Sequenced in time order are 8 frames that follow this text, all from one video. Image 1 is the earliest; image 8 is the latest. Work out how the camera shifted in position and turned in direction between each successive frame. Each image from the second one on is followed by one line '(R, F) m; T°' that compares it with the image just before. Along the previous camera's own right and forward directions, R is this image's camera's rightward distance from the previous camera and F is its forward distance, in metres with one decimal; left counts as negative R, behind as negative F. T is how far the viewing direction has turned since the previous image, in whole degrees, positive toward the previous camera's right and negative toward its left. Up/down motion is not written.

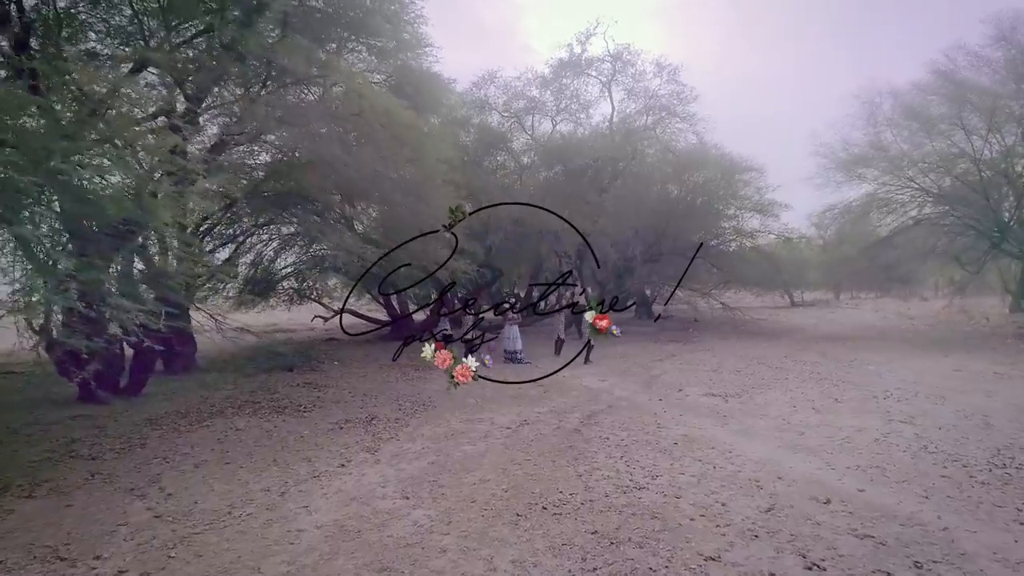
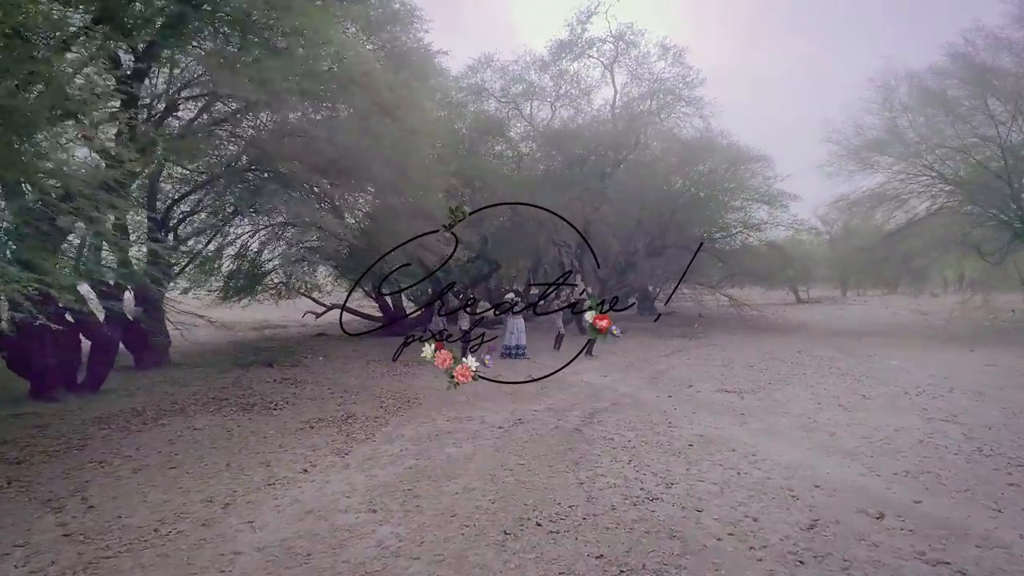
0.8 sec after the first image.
(+0.1, +0.8) m; 0°
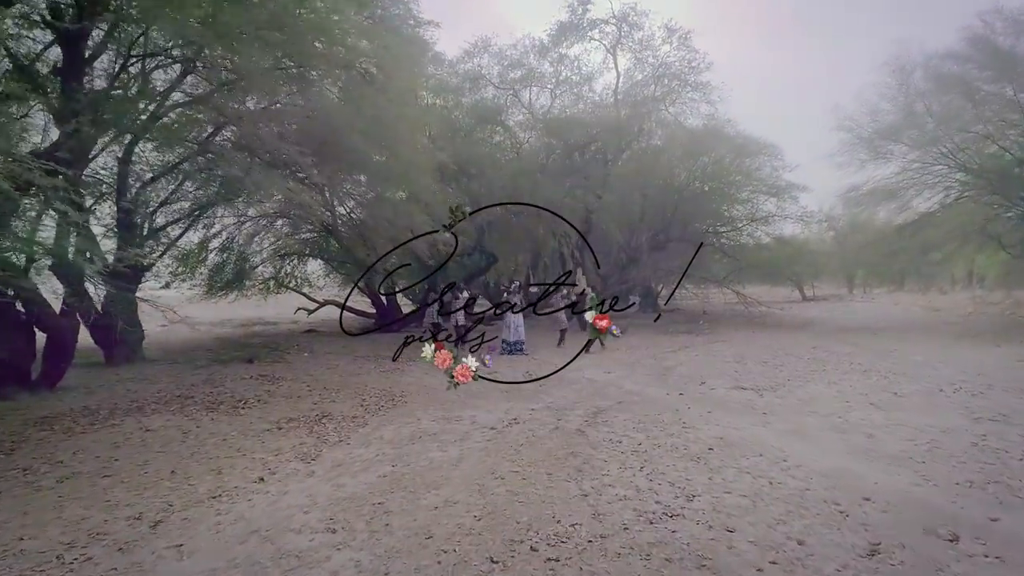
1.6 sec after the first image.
(+0.1, +0.8) m; 0°
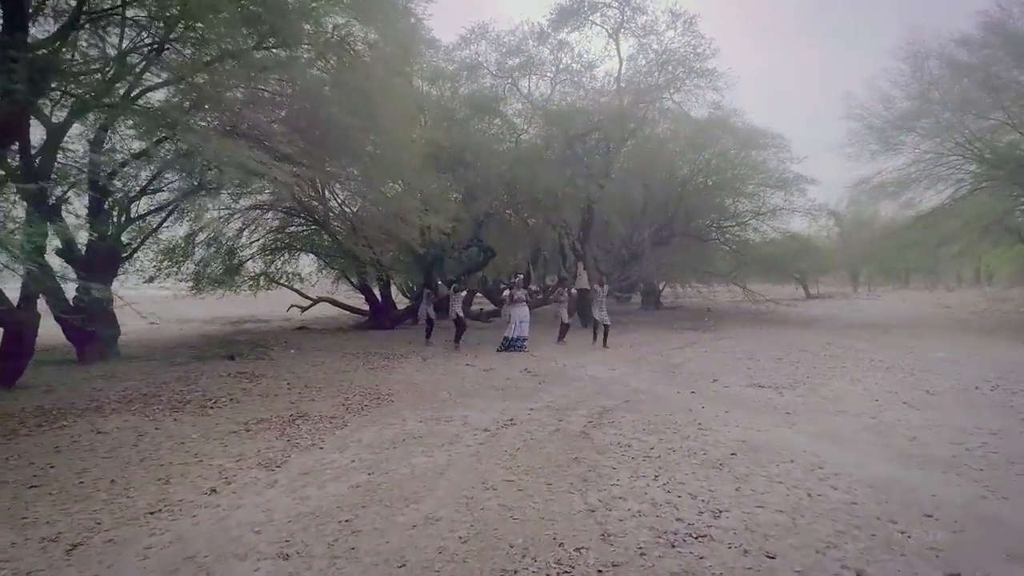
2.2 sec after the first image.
(0.0, +0.6) m; 0°
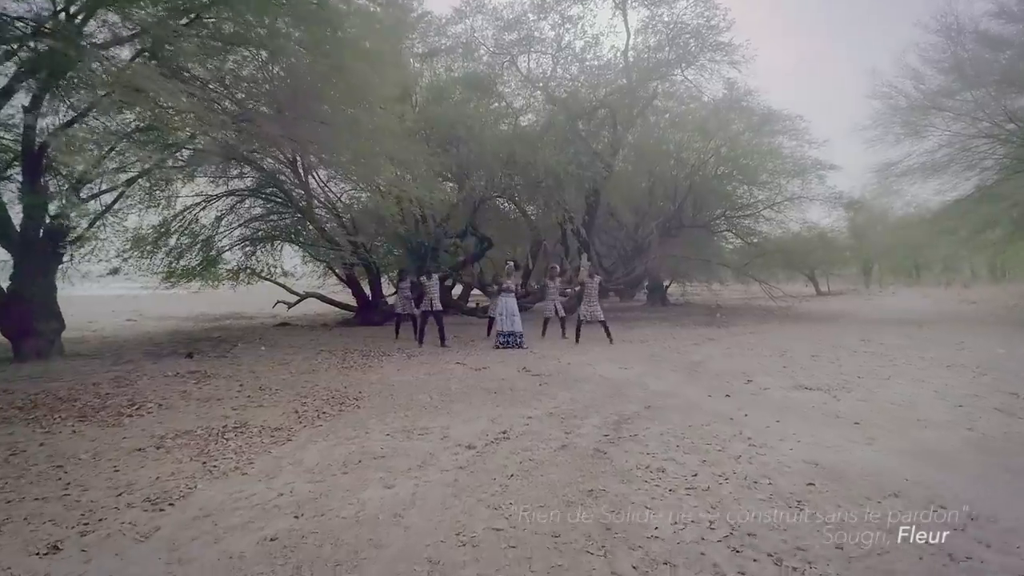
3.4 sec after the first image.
(+0.1, +1.2) m; 0°
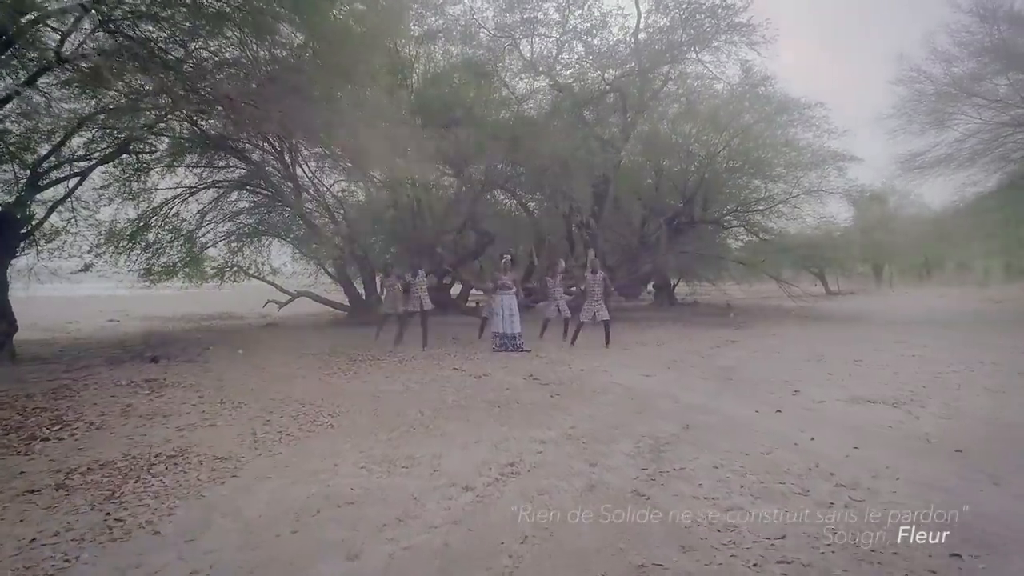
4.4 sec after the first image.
(-0.1, +1.0) m; 0°
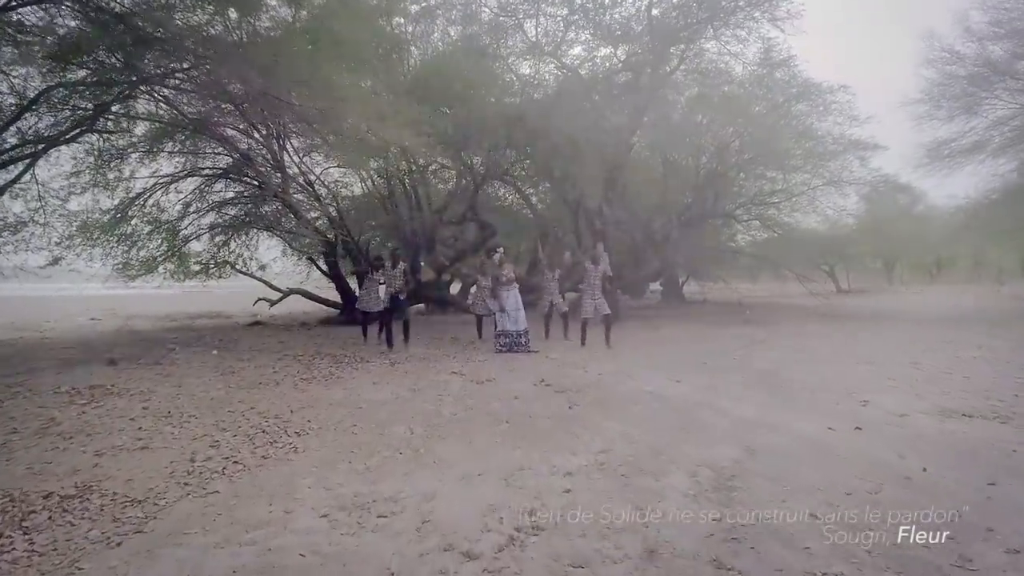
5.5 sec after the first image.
(-0.1, +1.0) m; 0°
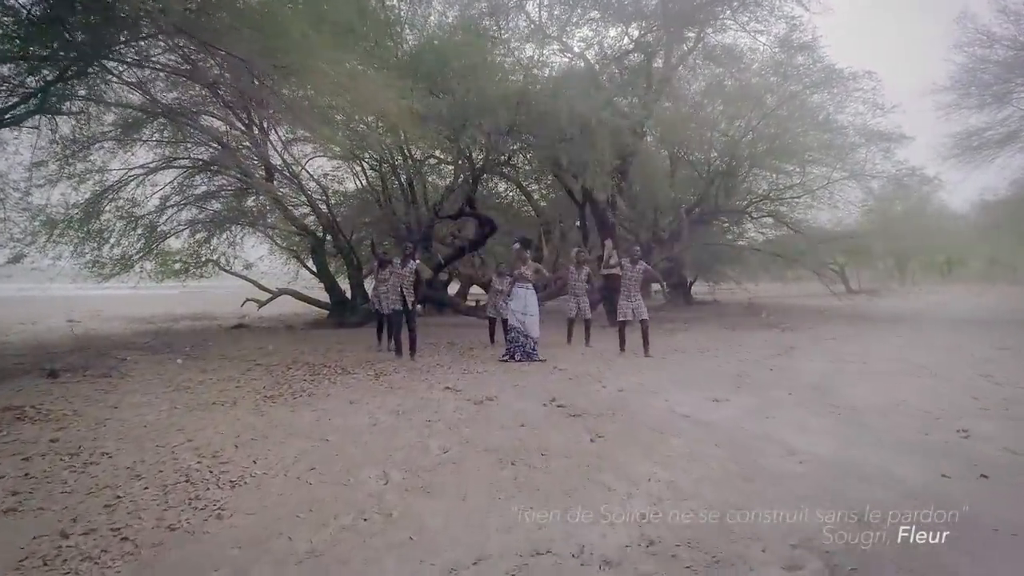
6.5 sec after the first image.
(0.0, +1.0) m; 0°
